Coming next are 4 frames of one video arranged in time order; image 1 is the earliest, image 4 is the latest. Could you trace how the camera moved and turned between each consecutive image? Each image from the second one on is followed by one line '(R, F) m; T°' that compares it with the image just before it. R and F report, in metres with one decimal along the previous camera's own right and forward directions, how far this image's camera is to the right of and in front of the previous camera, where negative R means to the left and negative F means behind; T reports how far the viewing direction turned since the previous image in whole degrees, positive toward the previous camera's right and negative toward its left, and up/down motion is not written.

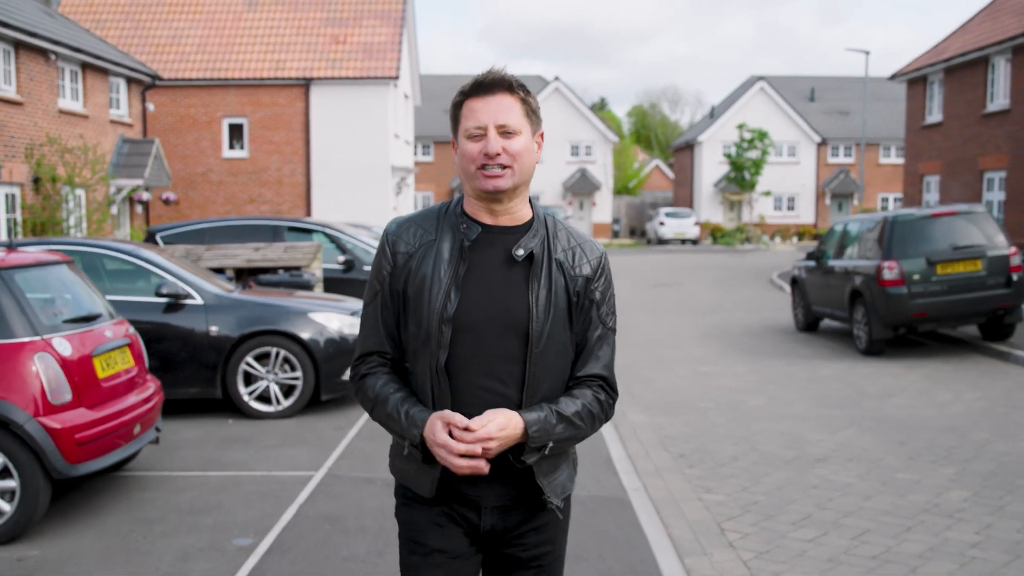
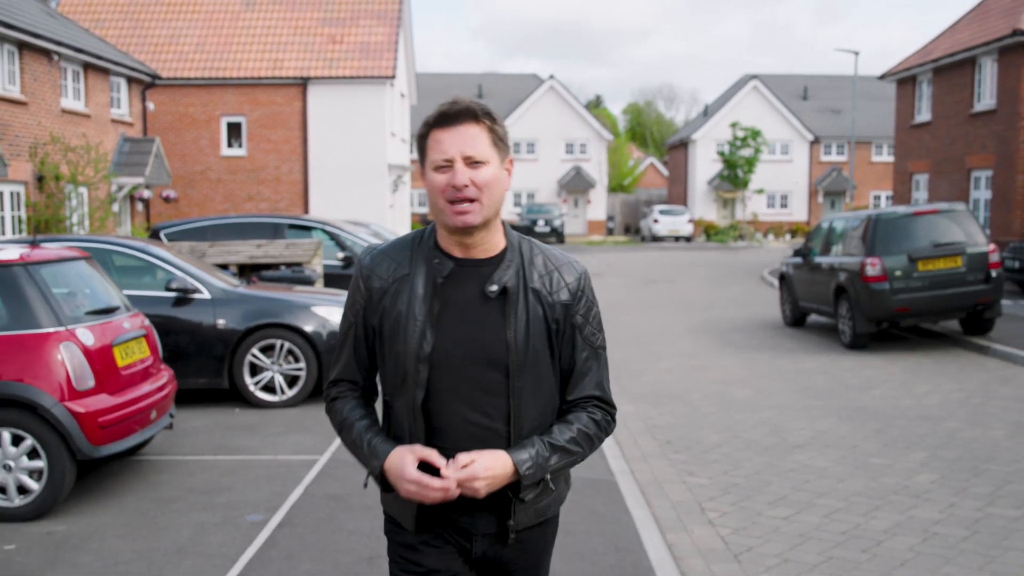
(0.0, -0.4) m; 0°
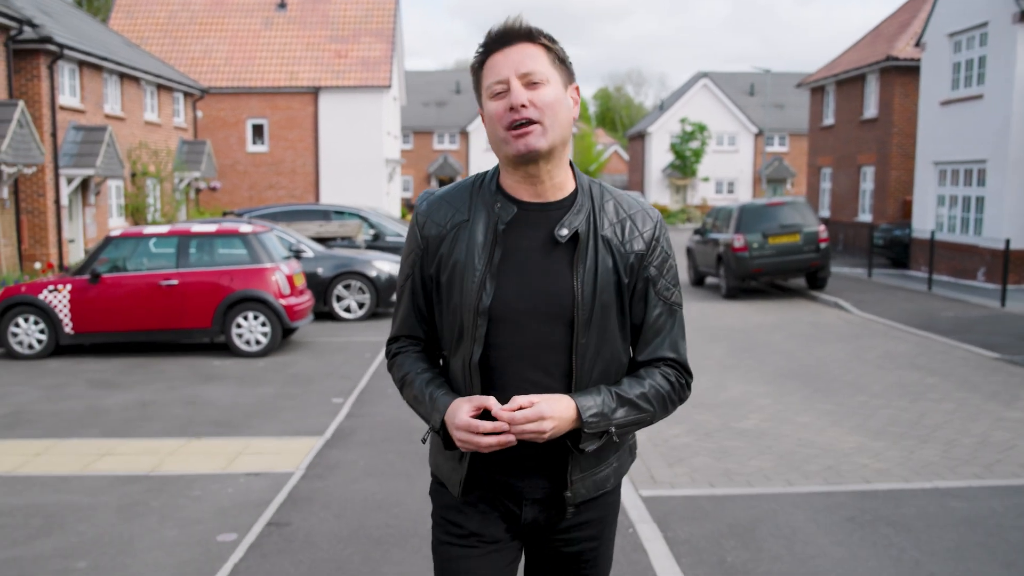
(-0.1, -5.6) m; +1°
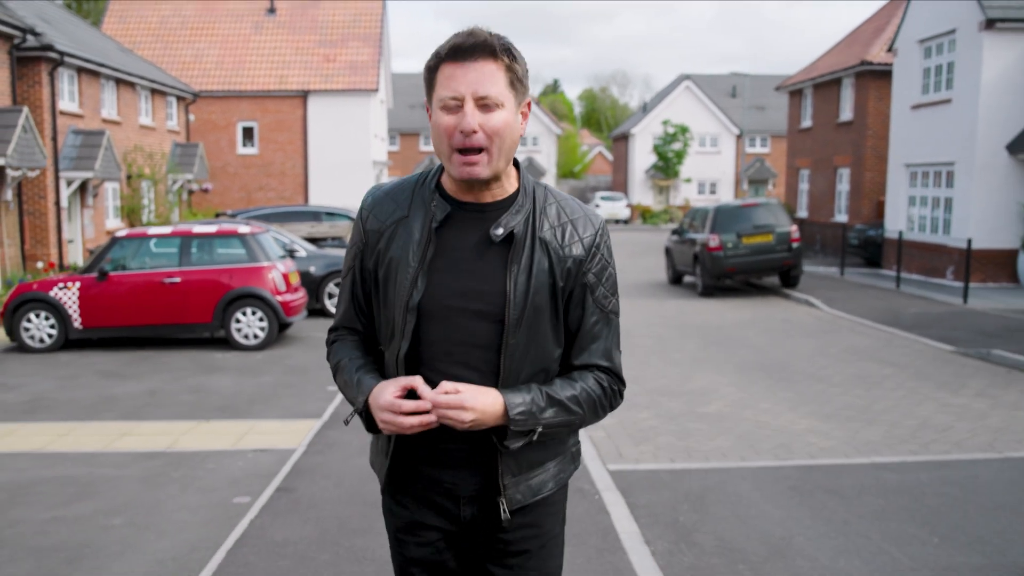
(0.0, -0.7) m; +1°
